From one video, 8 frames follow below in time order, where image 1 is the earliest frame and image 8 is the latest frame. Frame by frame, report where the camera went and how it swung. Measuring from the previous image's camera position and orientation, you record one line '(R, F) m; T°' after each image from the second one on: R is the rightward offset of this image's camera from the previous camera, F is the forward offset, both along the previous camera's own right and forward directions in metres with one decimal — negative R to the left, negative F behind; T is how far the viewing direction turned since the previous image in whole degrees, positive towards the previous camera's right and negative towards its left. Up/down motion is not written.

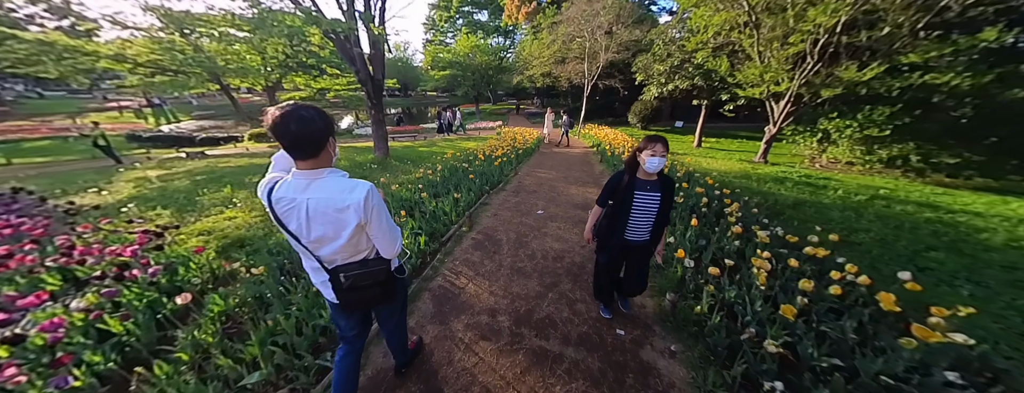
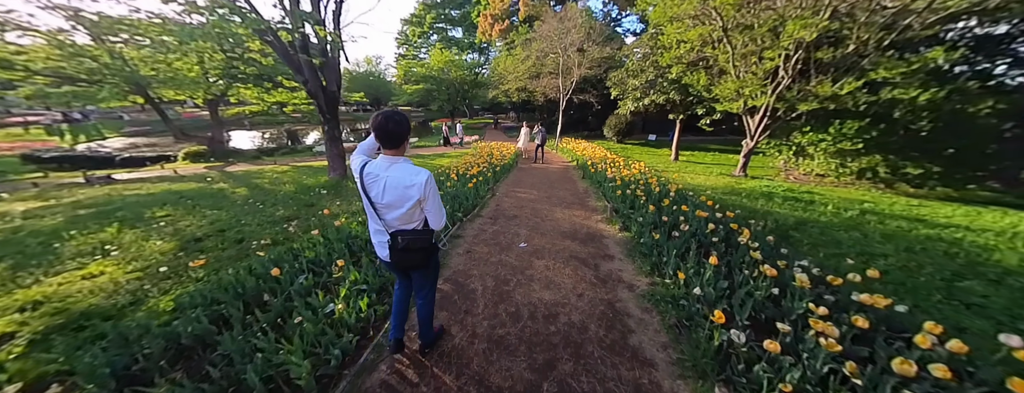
(0.0, +0.7) m; +5°
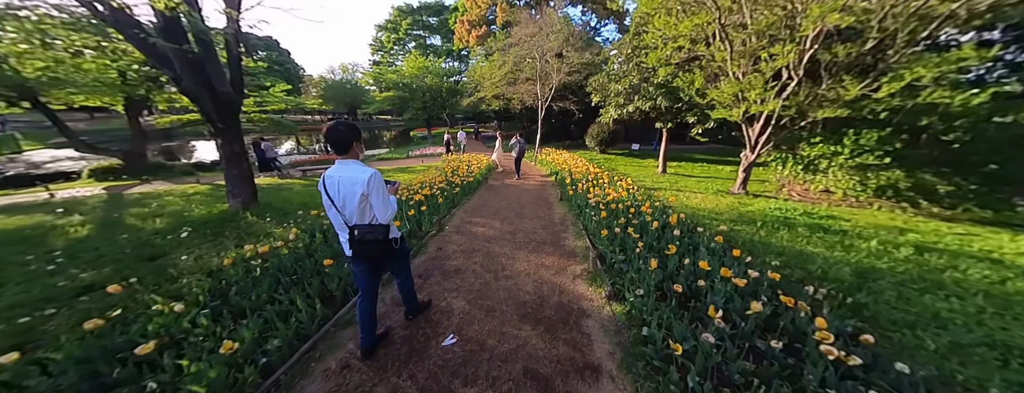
(+0.6, +1.4) m; +3°
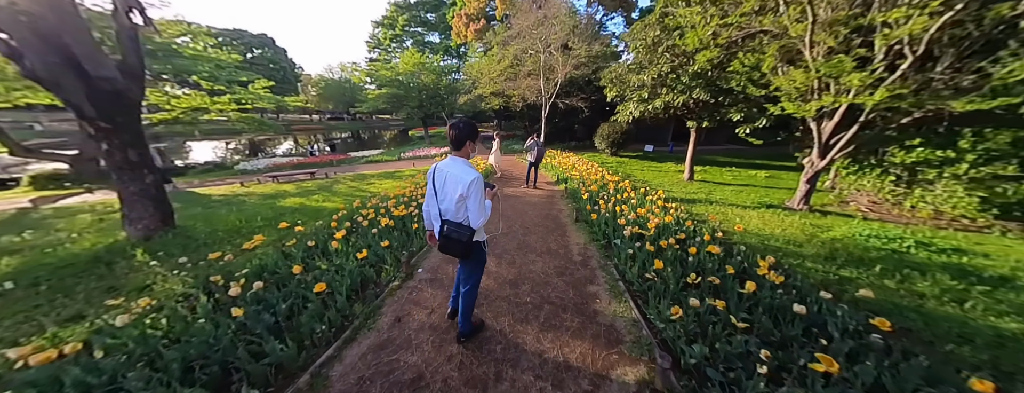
(0.0, +1.4) m; 0°
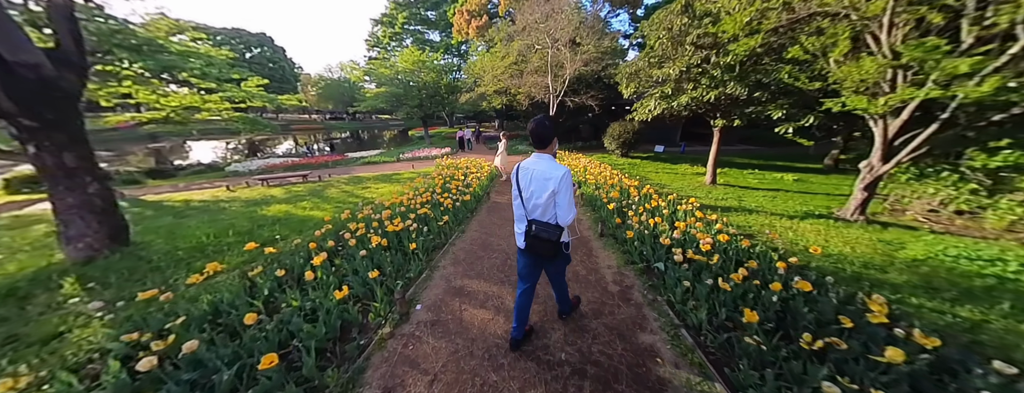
(-0.2, +0.7) m; 0°
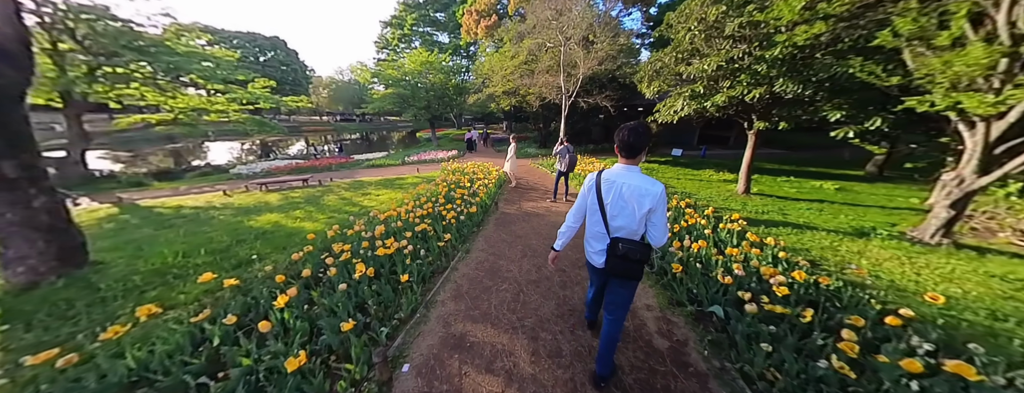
(-0.1, +0.6) m; -2°
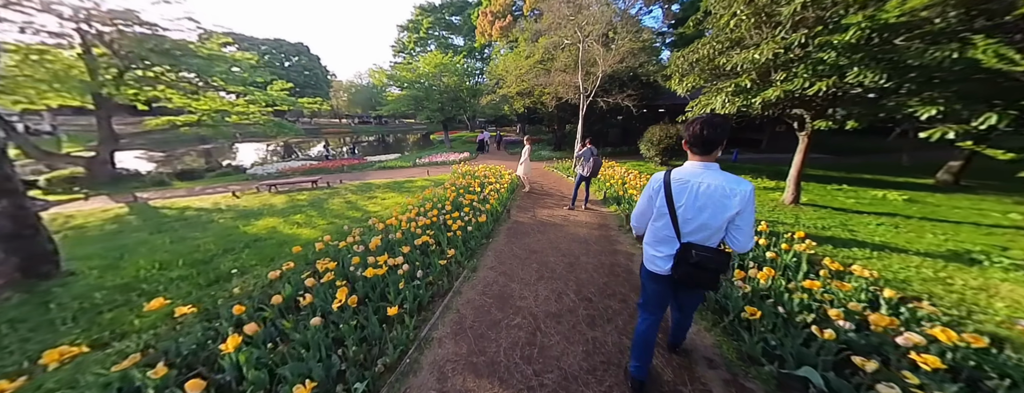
(0.0, +0.6) m; -3°
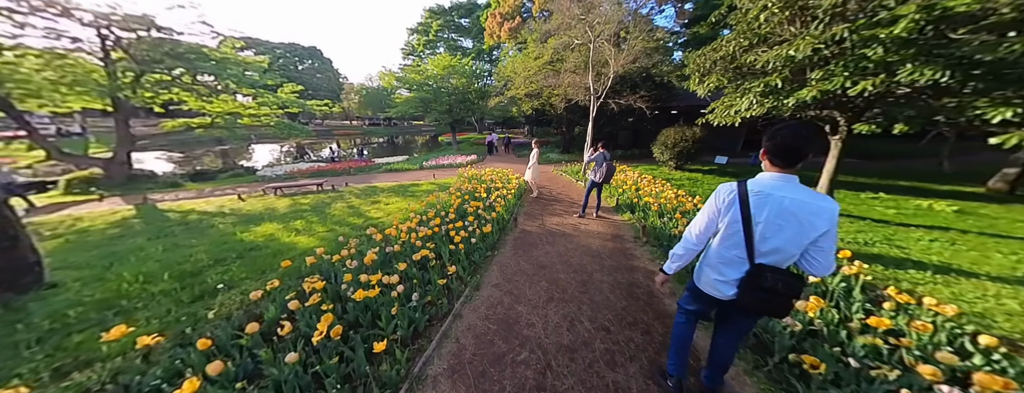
(0.0, +0.3) m; -2°
